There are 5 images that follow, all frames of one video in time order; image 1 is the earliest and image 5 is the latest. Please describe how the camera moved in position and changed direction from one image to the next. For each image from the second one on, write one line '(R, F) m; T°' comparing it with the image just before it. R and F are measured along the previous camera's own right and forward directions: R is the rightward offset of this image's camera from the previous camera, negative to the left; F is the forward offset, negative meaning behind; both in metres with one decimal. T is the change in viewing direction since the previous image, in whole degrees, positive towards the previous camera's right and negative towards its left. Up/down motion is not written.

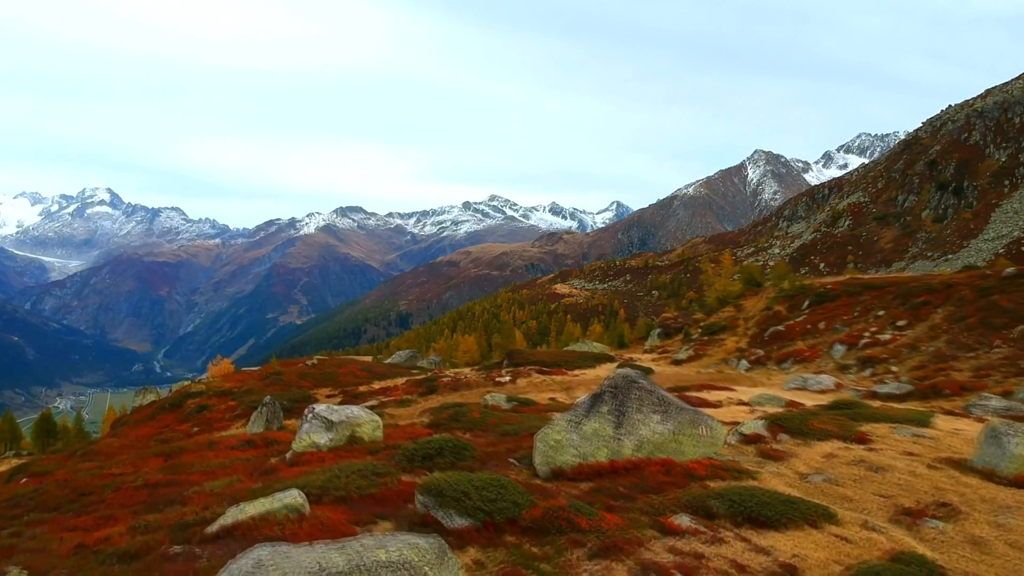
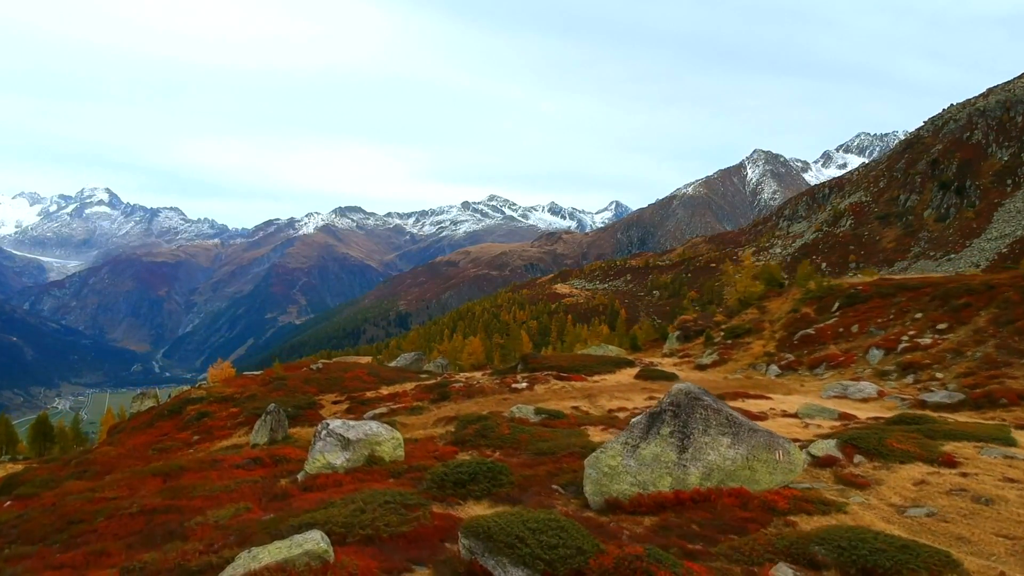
(-1.7, +2.6) m; 0°
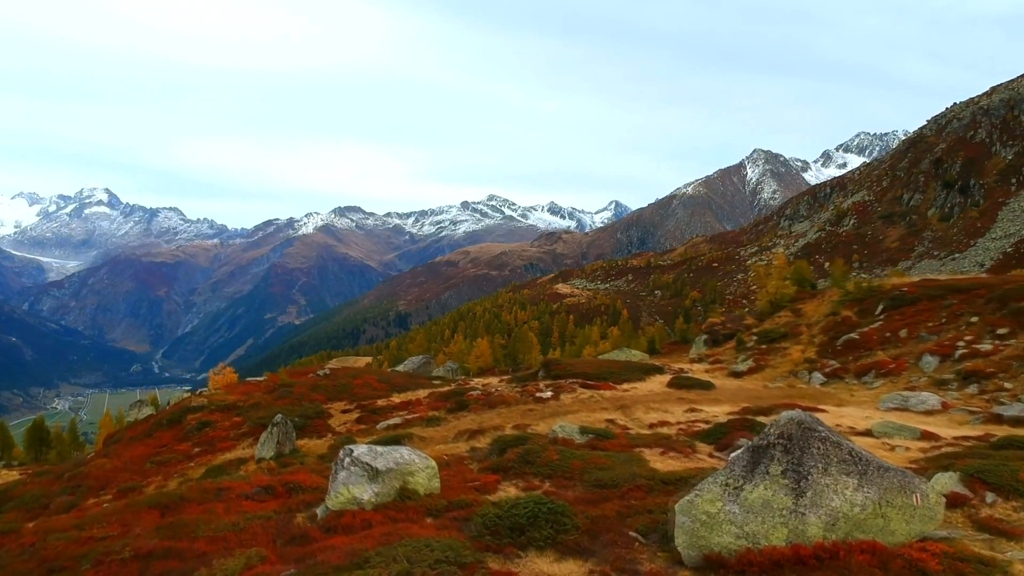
(-2.2, +3.4) m; 0°
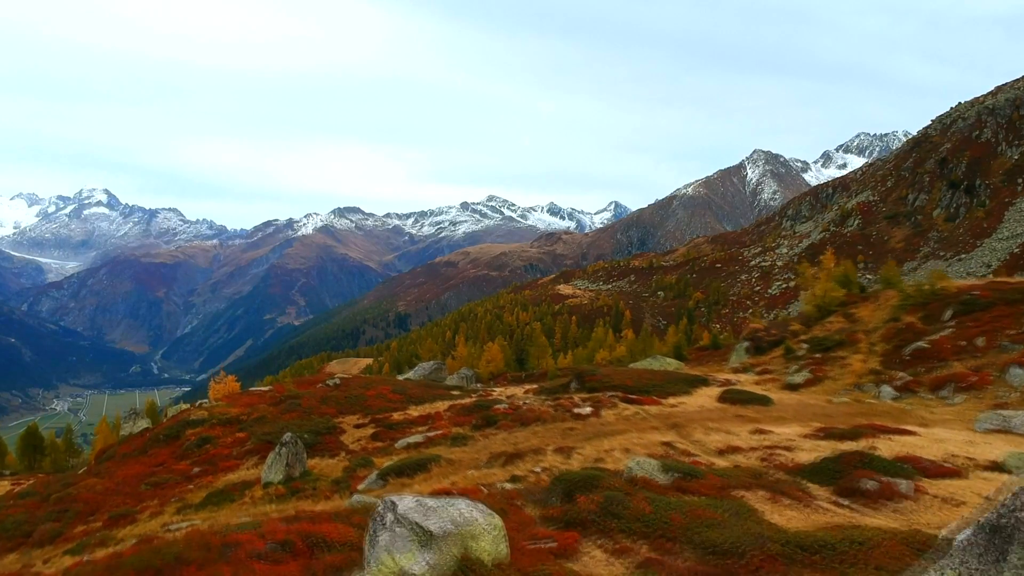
(-2.8, +4.7) m; 0°
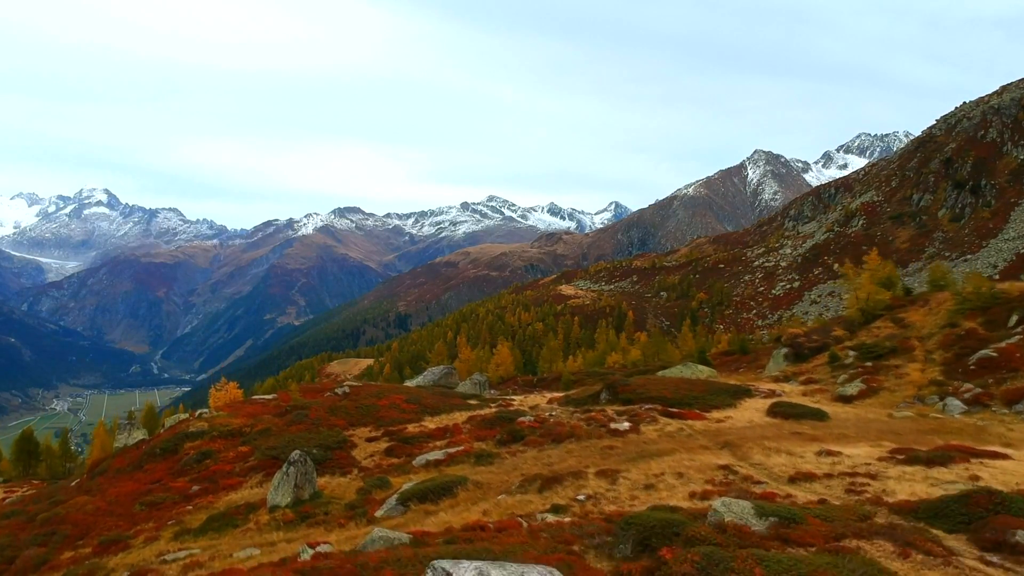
(-2.2, +3.7) m; 0°
